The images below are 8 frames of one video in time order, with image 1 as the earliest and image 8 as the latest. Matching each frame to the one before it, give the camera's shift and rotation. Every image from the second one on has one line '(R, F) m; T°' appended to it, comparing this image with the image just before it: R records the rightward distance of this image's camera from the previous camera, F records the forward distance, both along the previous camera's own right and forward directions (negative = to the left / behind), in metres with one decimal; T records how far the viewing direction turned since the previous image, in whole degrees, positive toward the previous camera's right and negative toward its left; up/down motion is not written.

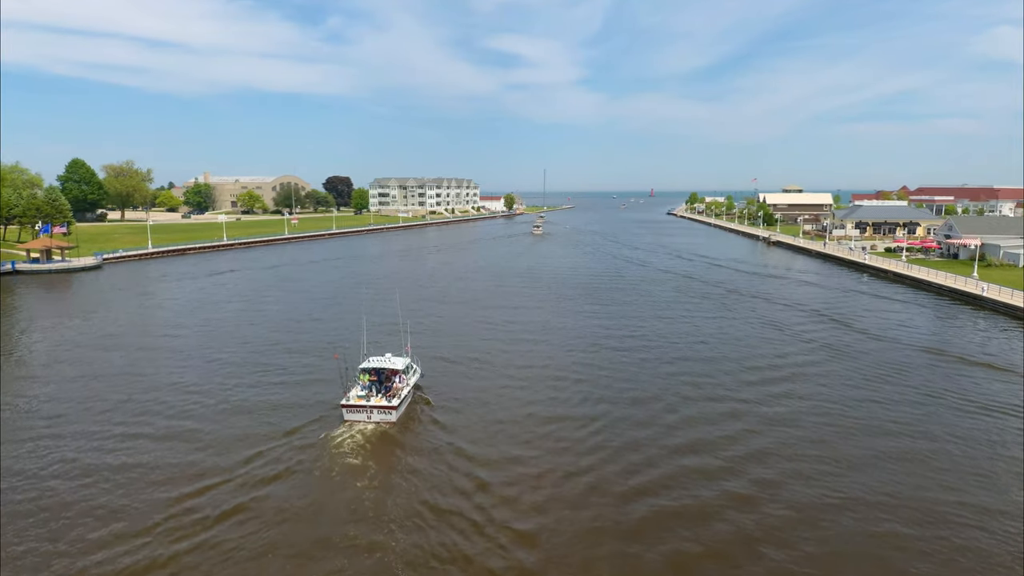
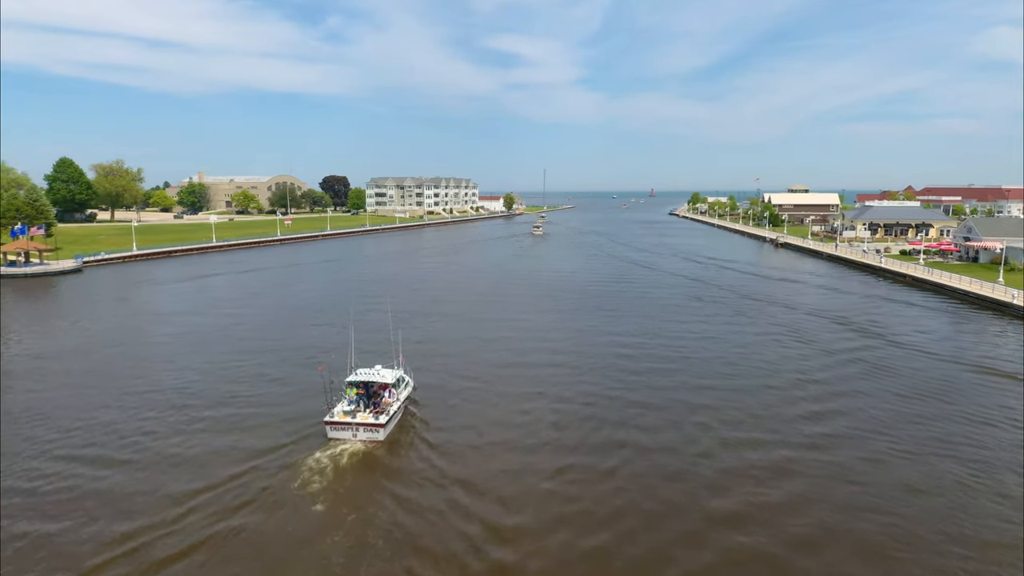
(+0.4, +0.5) m; -1°
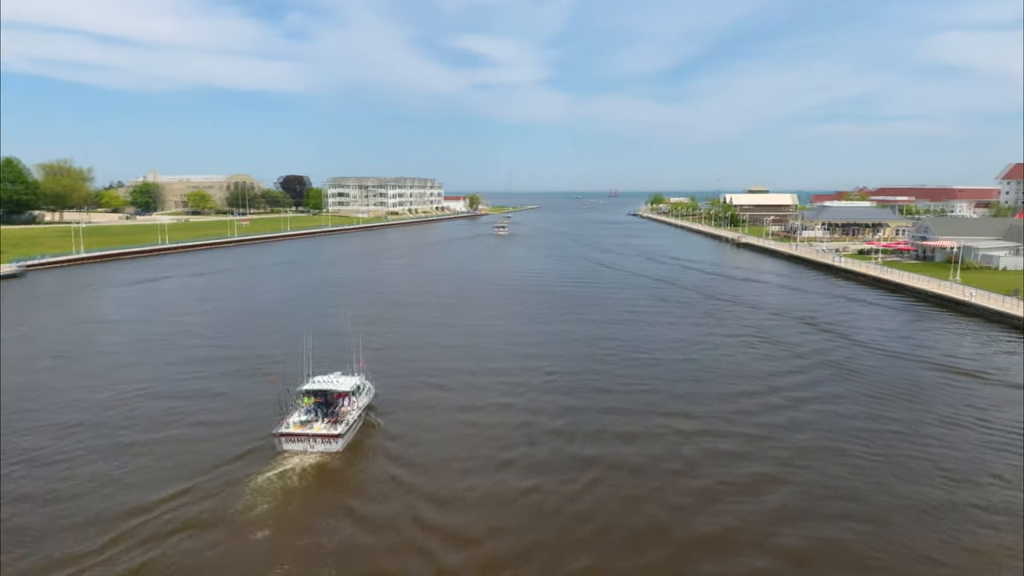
(0.0, +0.3) m; +4°
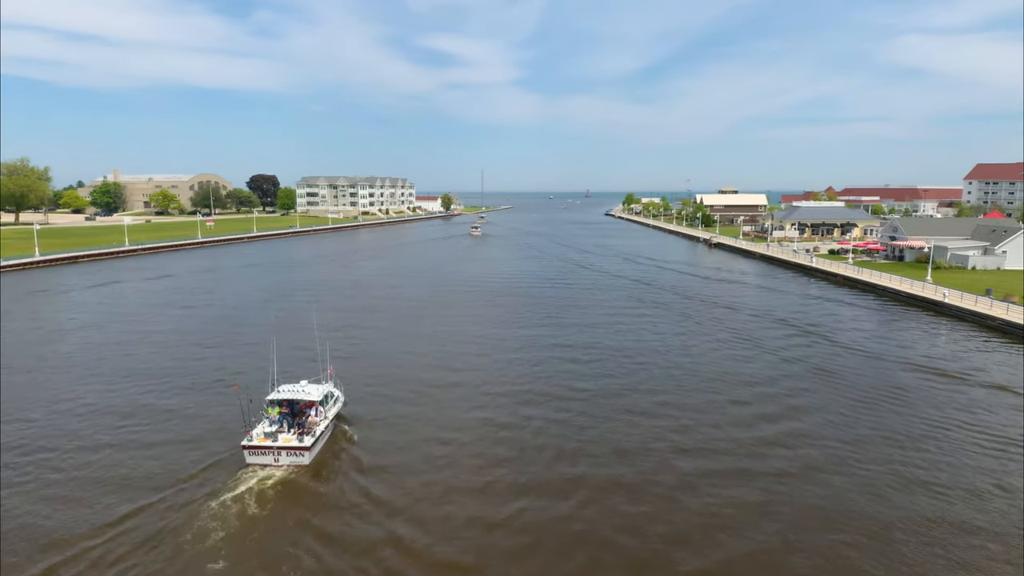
(0.0, +0.4) m; +3°
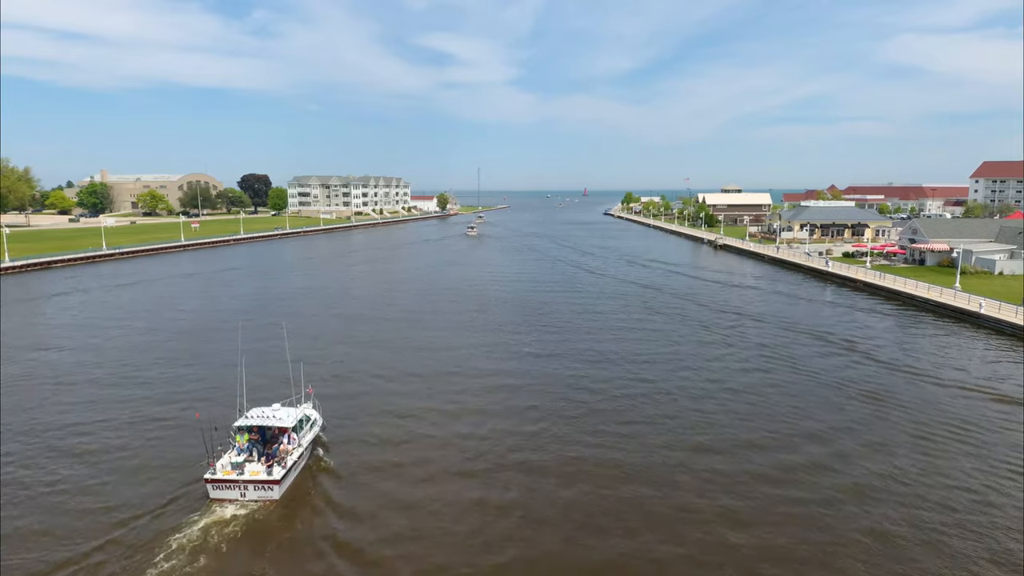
(0.0, +1.5) m; 0°
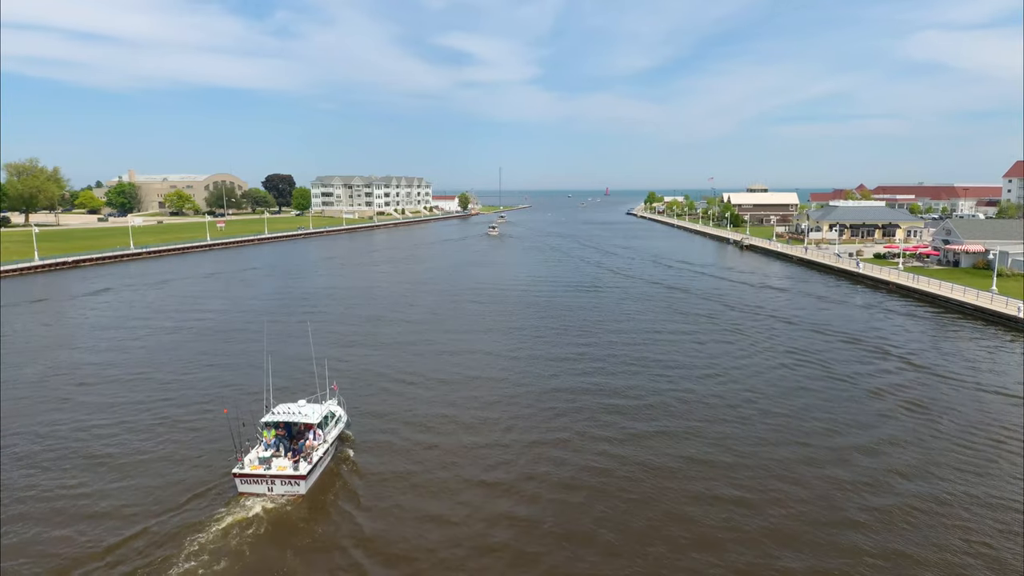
(-0.2, +0.5) m; -2°
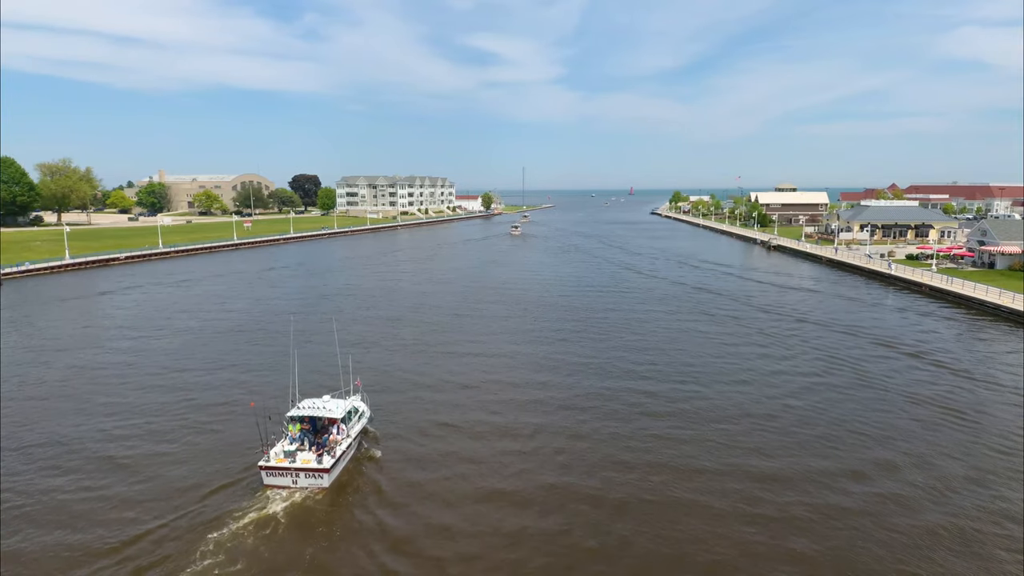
(-0.2, +0.3) m; -2°
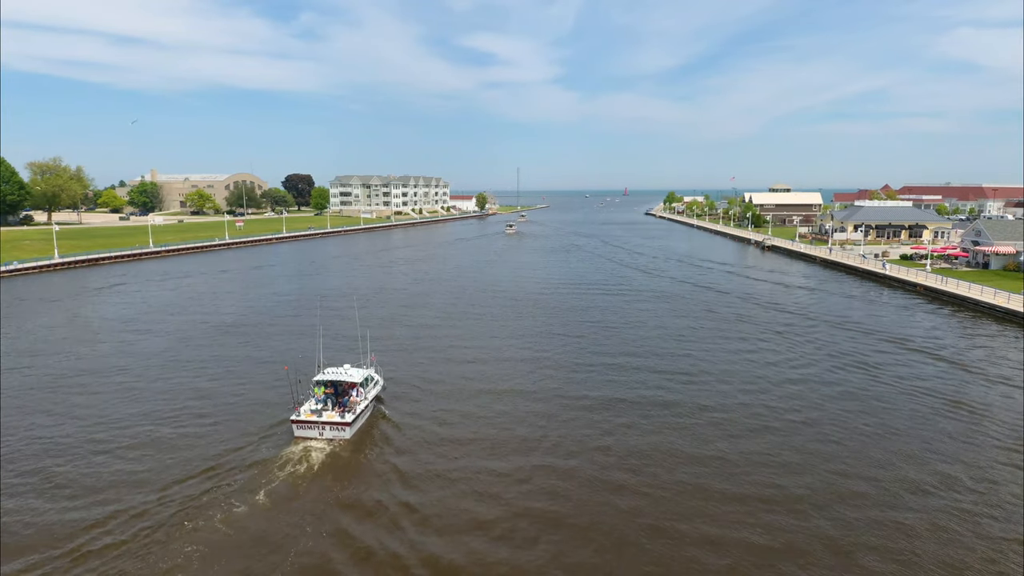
(+0.2, +0.1) m; 0°
